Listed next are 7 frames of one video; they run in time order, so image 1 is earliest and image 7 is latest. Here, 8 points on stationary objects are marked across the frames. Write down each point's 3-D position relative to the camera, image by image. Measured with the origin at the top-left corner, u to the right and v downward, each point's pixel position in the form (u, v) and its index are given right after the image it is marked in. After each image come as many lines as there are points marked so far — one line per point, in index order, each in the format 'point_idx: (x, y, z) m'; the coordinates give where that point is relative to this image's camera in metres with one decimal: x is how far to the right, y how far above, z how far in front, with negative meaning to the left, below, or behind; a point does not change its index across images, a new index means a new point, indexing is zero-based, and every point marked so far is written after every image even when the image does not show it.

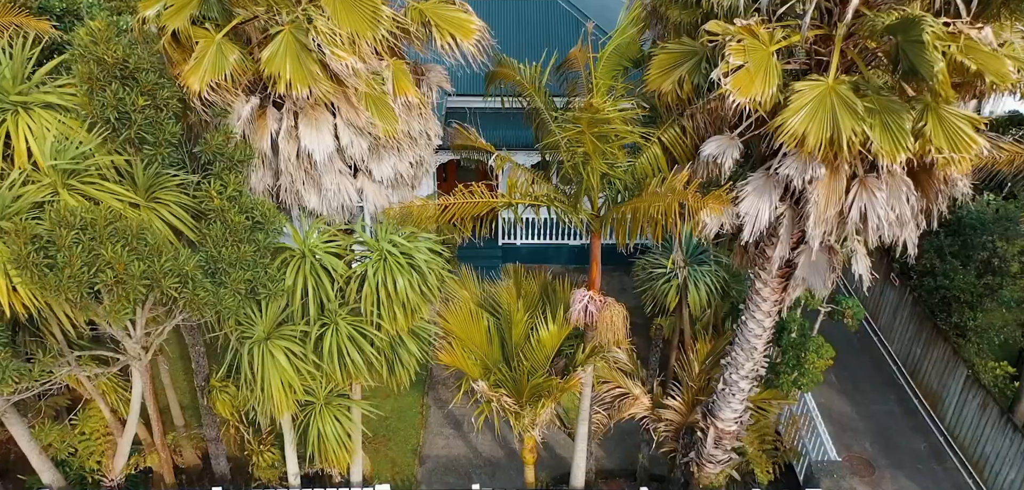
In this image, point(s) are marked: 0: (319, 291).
0: (-1.8, -0.4, +7.3) m
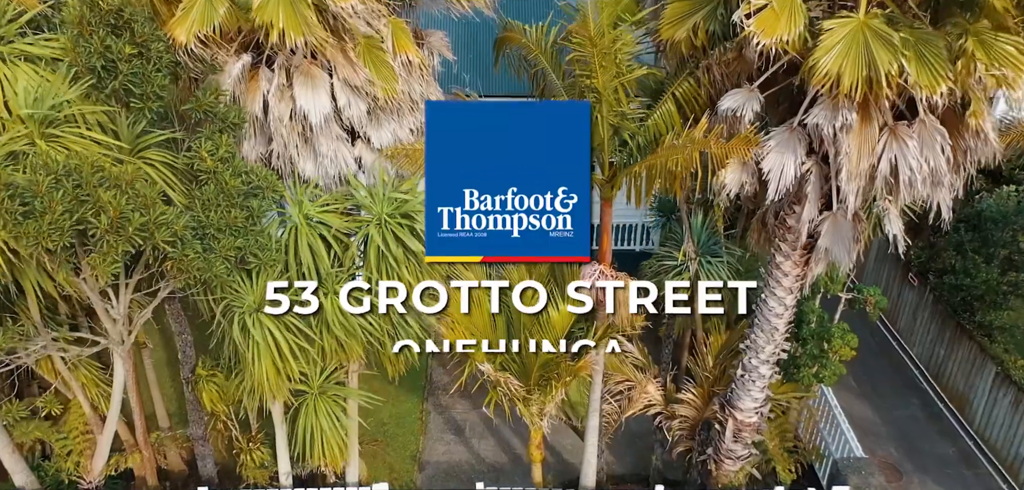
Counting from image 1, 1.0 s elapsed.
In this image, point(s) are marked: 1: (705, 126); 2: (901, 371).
0: (-1.8, -0.1, +6.8) m
1: (+1.5, +0.9, +6.1) m
2: (+6.0, -2.0, +11.9) m
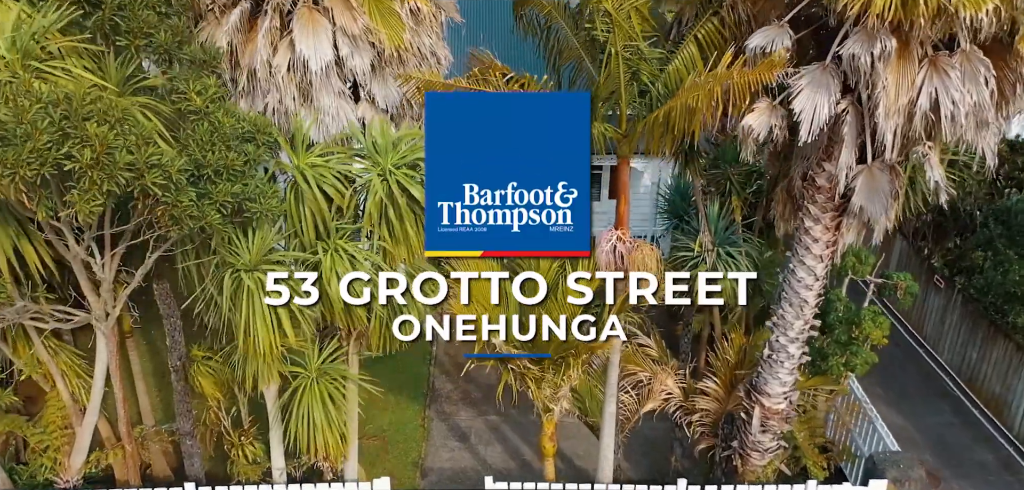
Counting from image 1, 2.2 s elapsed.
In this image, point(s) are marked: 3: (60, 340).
0: (-1.7, +0.2, +6.4) m
1: (+1.6, +1.4, +5.7) m
2: (+6.1, -2.0, +11.3) m
3: (-4.8, -1.0, +8.1) m
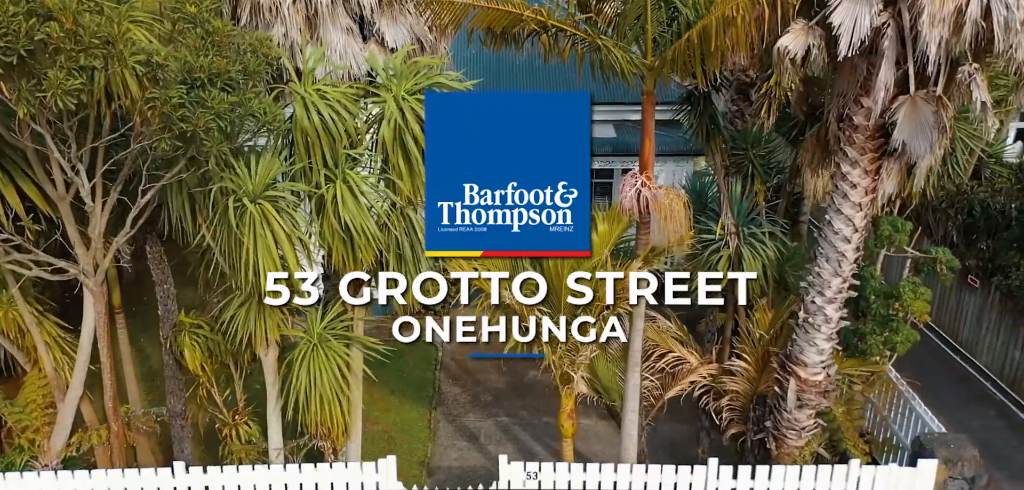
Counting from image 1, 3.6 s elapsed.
0: (-1.5, +0.7, +6.0) m
1: (+1.8, +1.9, +5.4) m
2: (+6.3, -1.9, +10.7) m
3: (-4.6, -0.6, +7.6) m
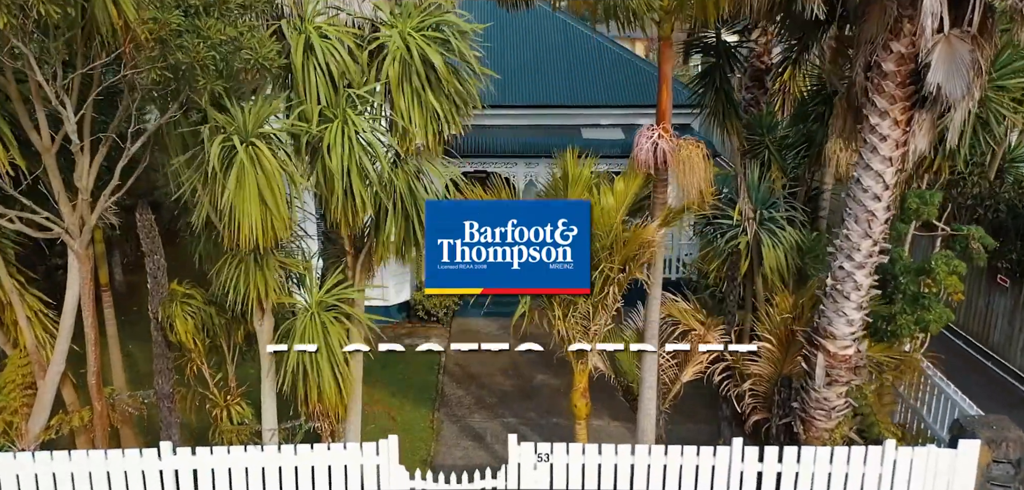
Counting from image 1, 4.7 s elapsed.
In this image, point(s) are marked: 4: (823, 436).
0: (-1.4, +1.1, +5.7) m
1: (+1.9, +2.3, +5.2) m
2: (+6.4, -1.8, +10.2) m
3: (-4.5, -0.4, +7.3) m
4: (+2.8, -1.7, +6.9) m
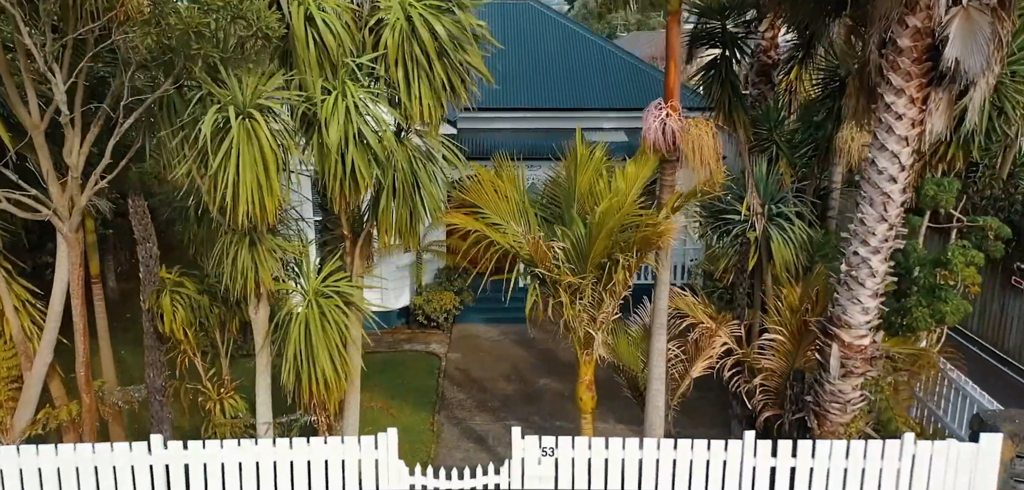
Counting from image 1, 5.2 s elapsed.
0: (-1.4, +1.3, +5.5) m
1: (+1.9, +2.5, +5.1) m
2: (+6.4, -1.8, +9.9) m
3: (-4.5, -0.2, +7.1) m
4: (+2.8, -1.6, +6.7) m
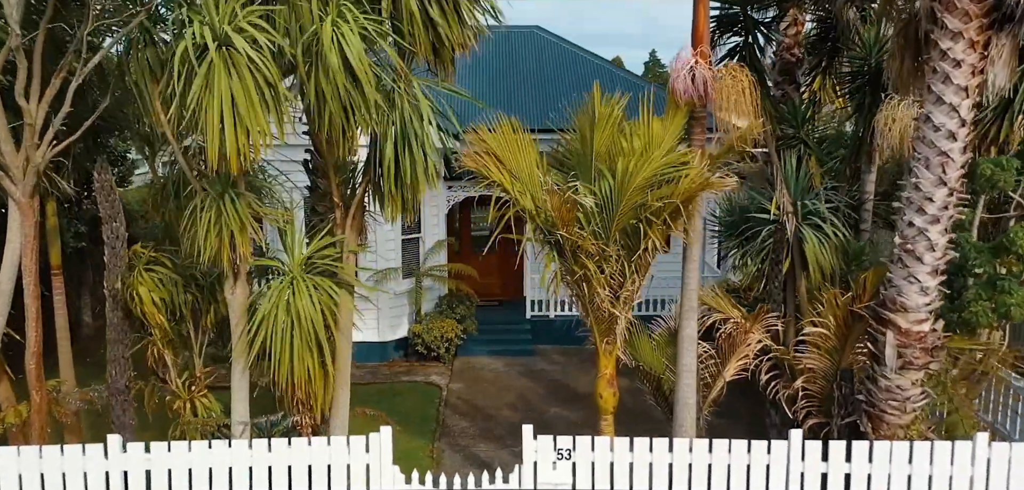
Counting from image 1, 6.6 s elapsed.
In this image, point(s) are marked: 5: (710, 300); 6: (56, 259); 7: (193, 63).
0: (-1.3, +1.6, +5.0) m
1: (+2.0, +2.8, +4.6) m
2: (+6.5, -2.0, +9.0) m
3: (-4.4, -0.1, +6.4) m
4: (+2.9, -1.4, +5.8) m
5: (+1.7, -0.4, +6.6) m
6: (-3.8, -0.1, +6.5) m
7: (-1.9, +1.1, +4.7) m
